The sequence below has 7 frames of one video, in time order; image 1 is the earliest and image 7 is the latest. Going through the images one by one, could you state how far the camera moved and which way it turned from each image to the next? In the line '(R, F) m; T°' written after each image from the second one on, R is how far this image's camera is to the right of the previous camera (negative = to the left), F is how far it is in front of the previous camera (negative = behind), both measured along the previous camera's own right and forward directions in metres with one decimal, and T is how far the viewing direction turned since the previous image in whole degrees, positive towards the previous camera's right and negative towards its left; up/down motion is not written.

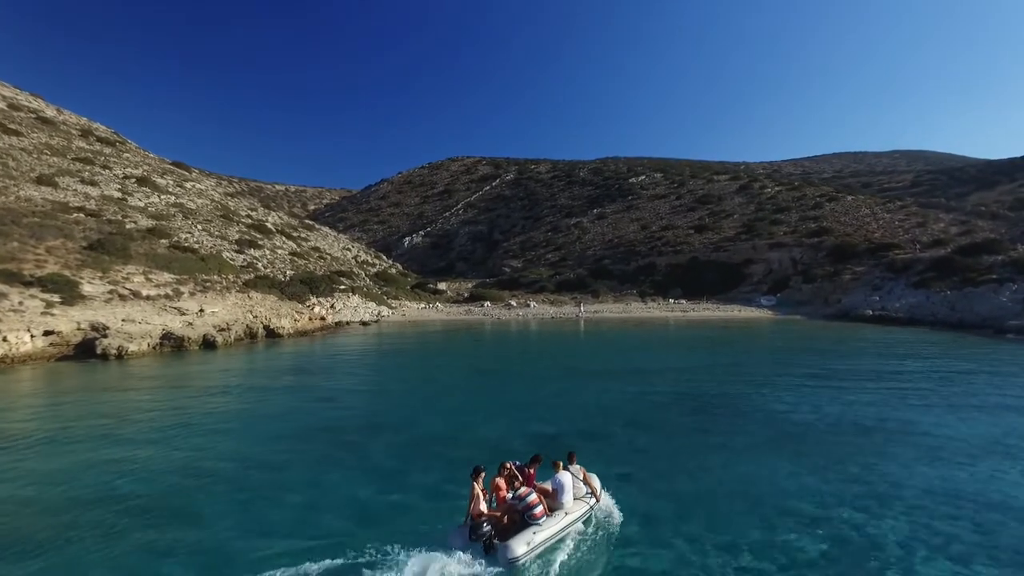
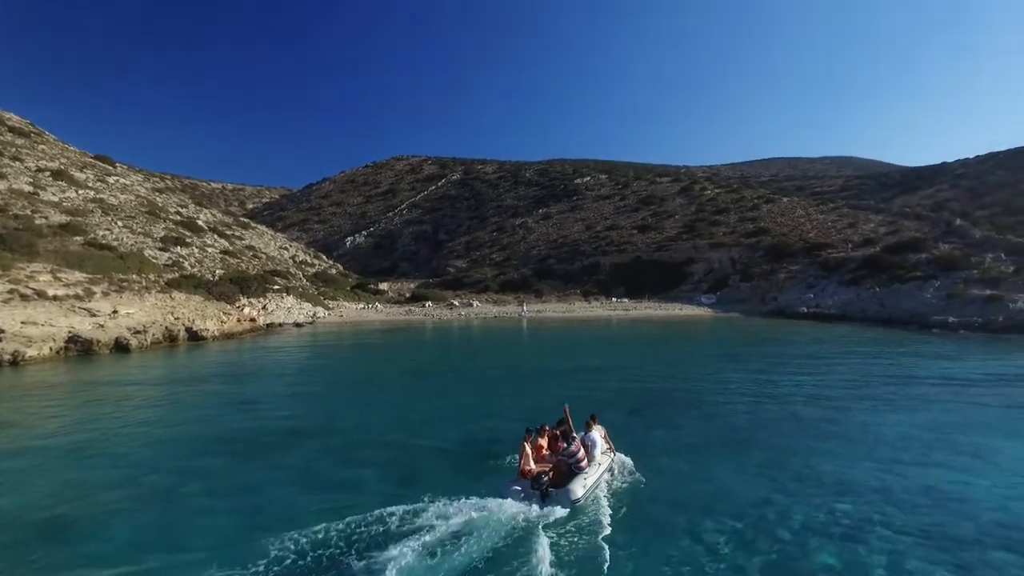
(+0.3, +0.7) m; +5°
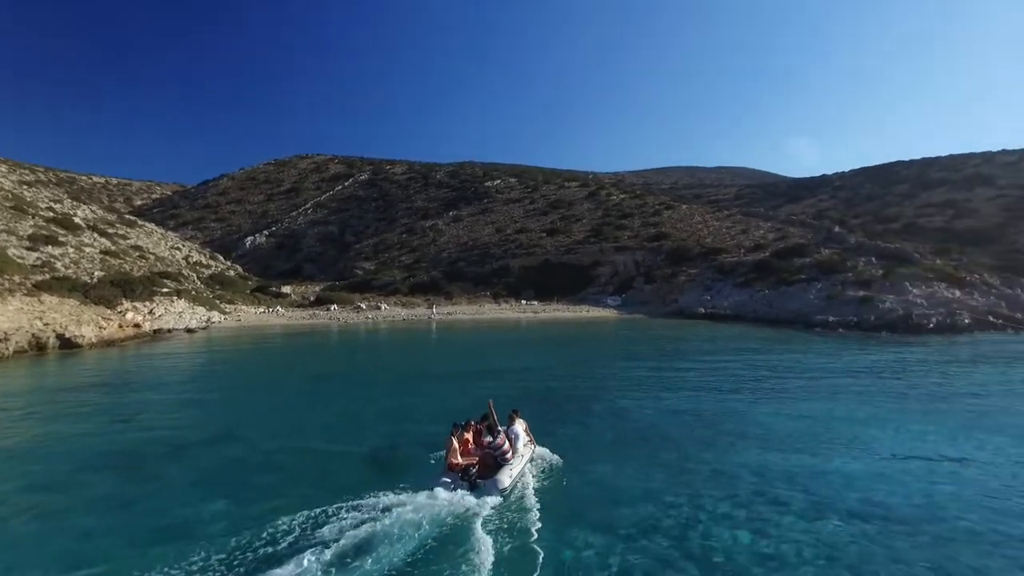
(+0.1, +0.2) m; +8°
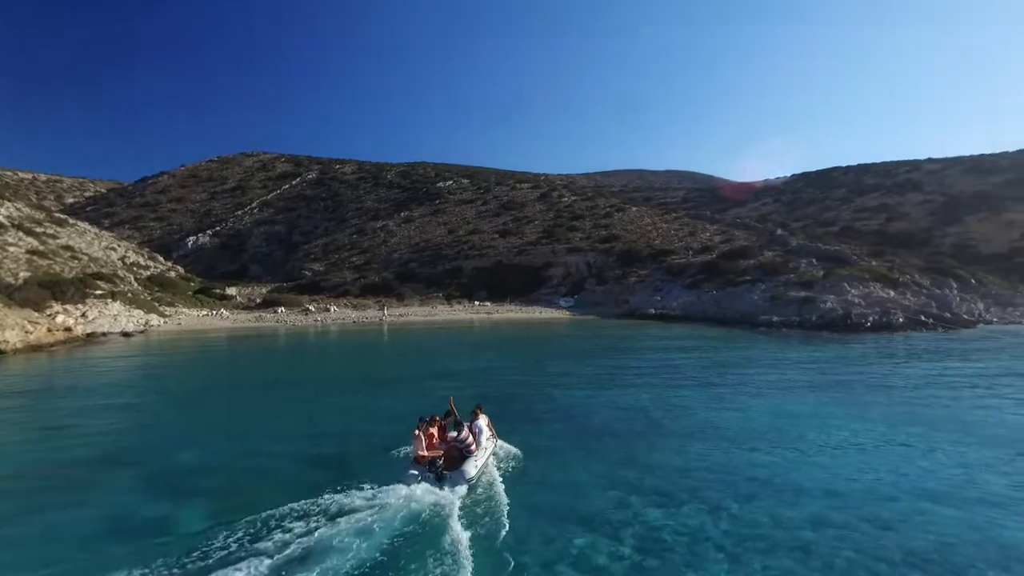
(0.0, +0.1) m; +4°
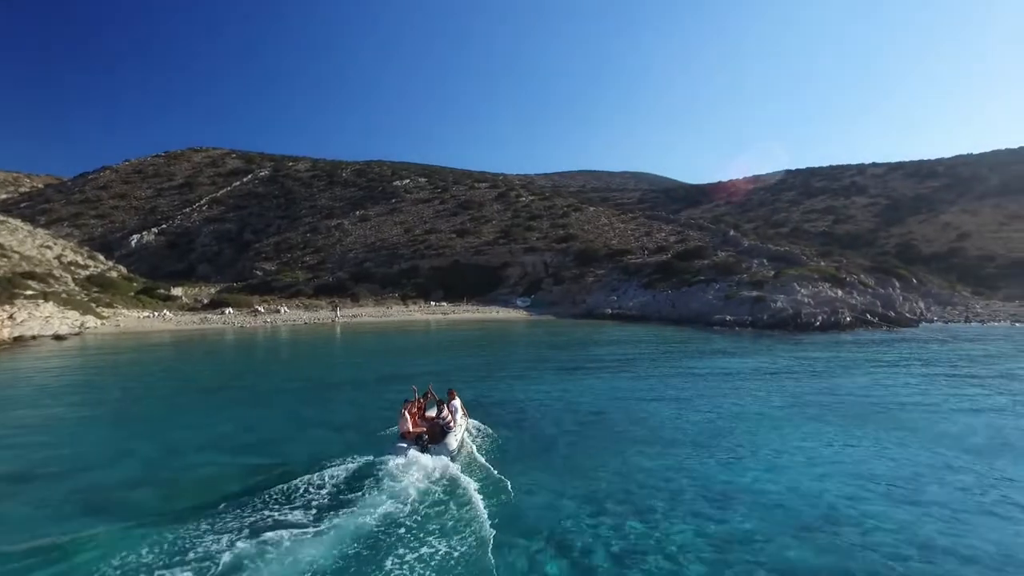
(+0.1, +0.3) m; +4°
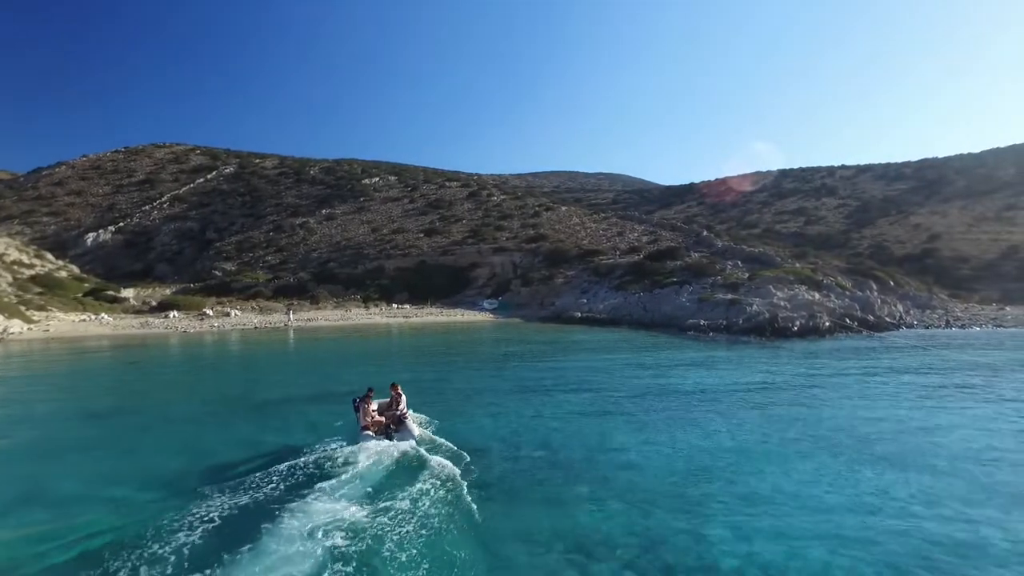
(+0.5, +1.6) m; +2°
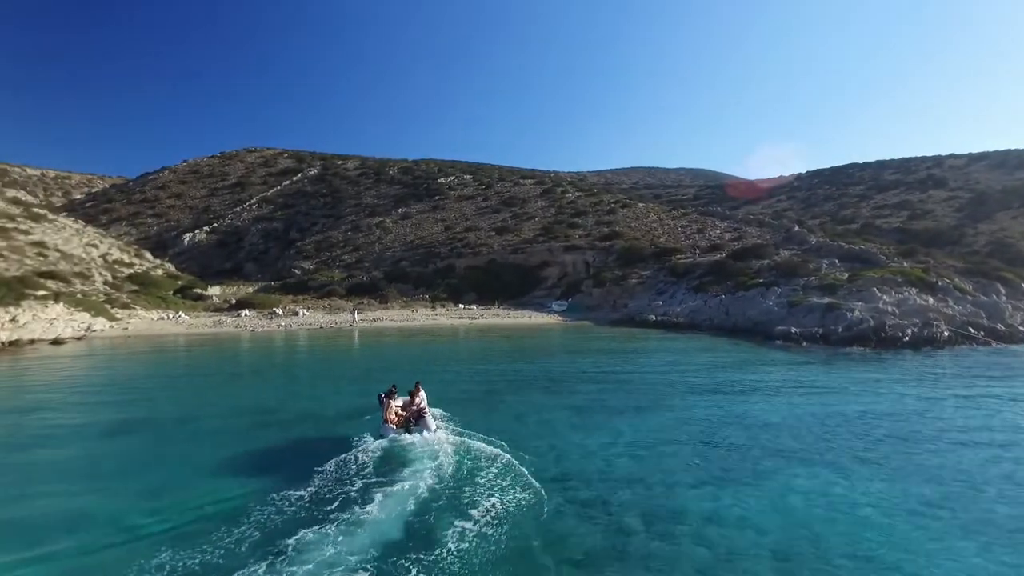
(+0.4, +1.5) m; -7°
